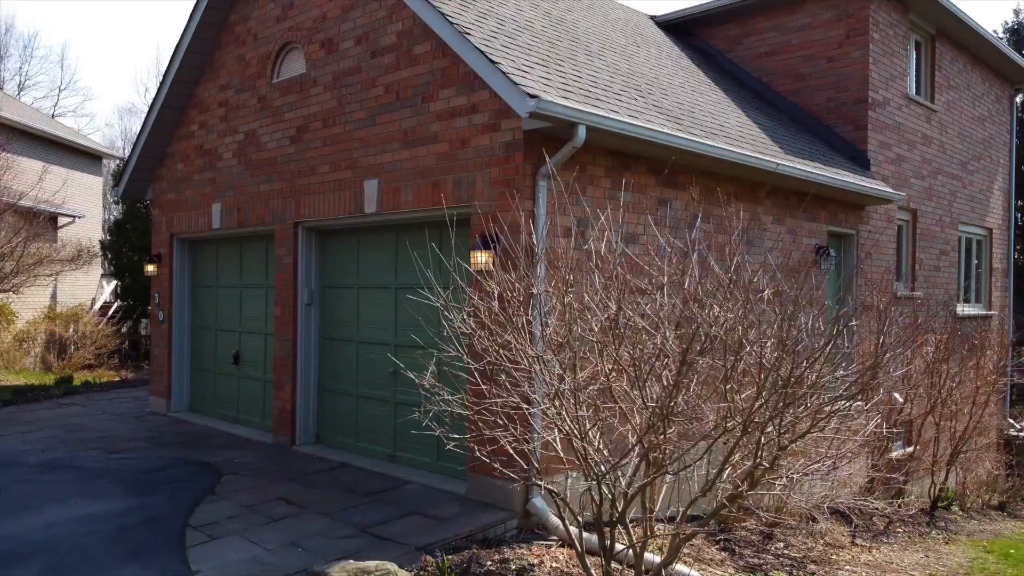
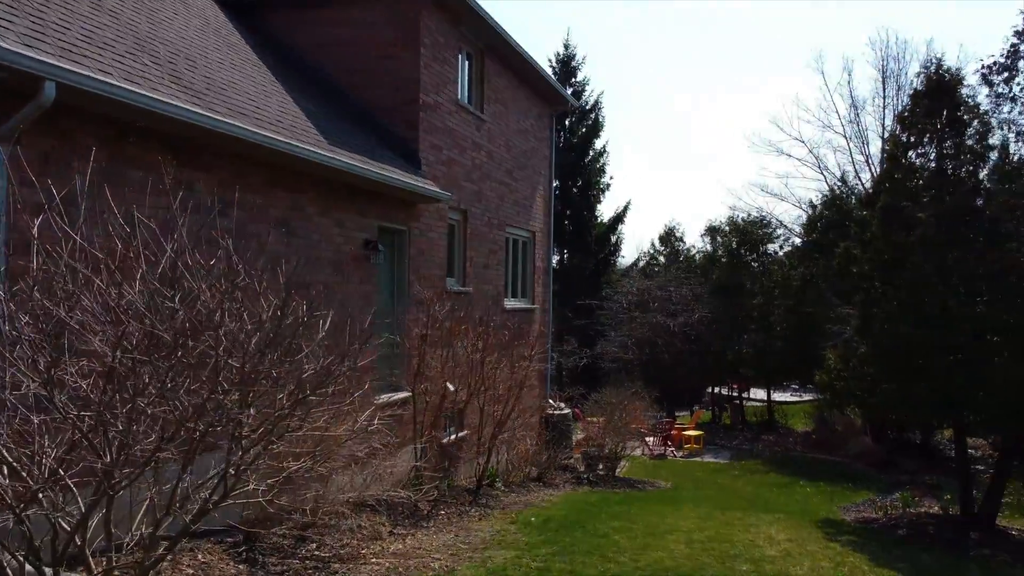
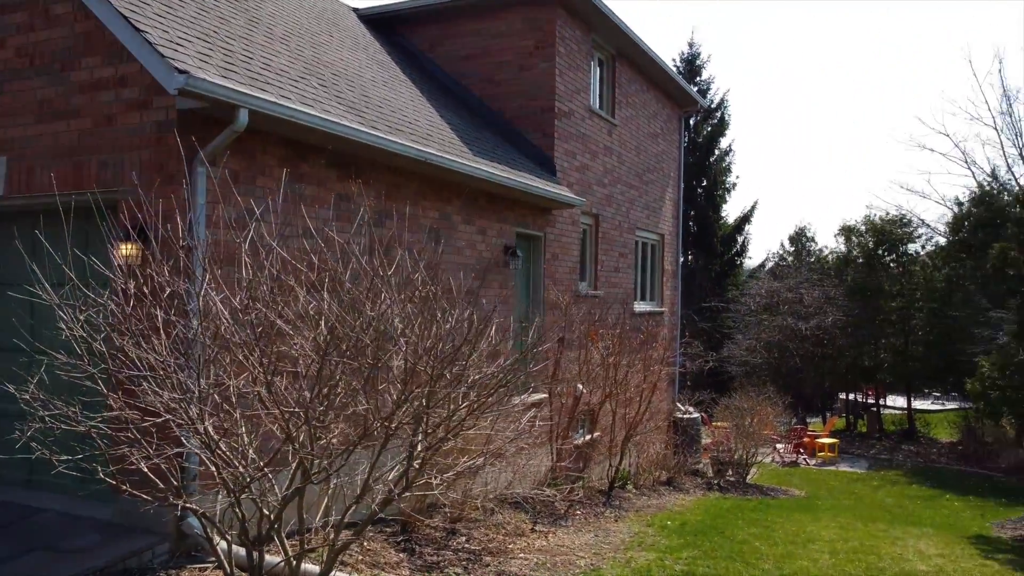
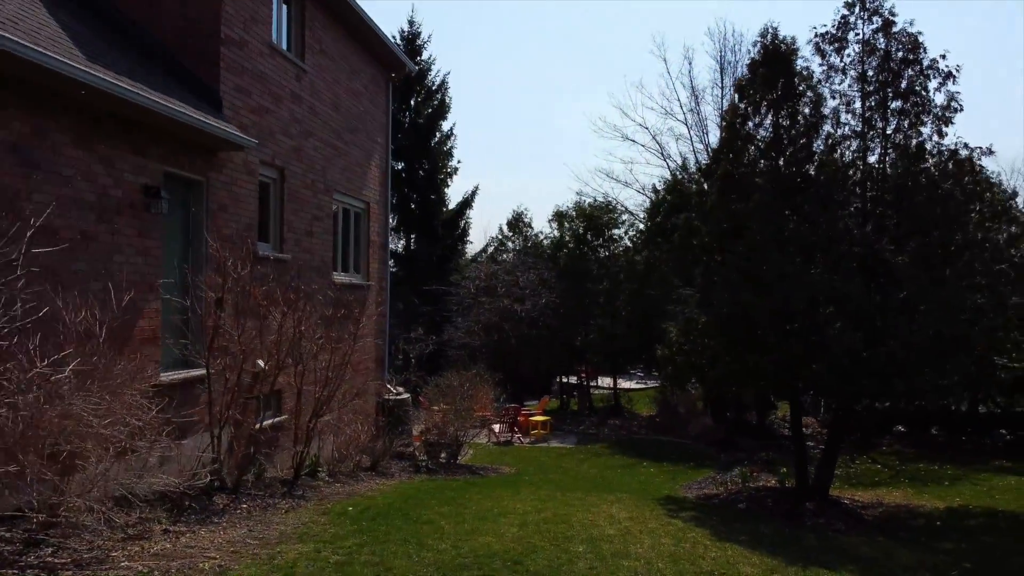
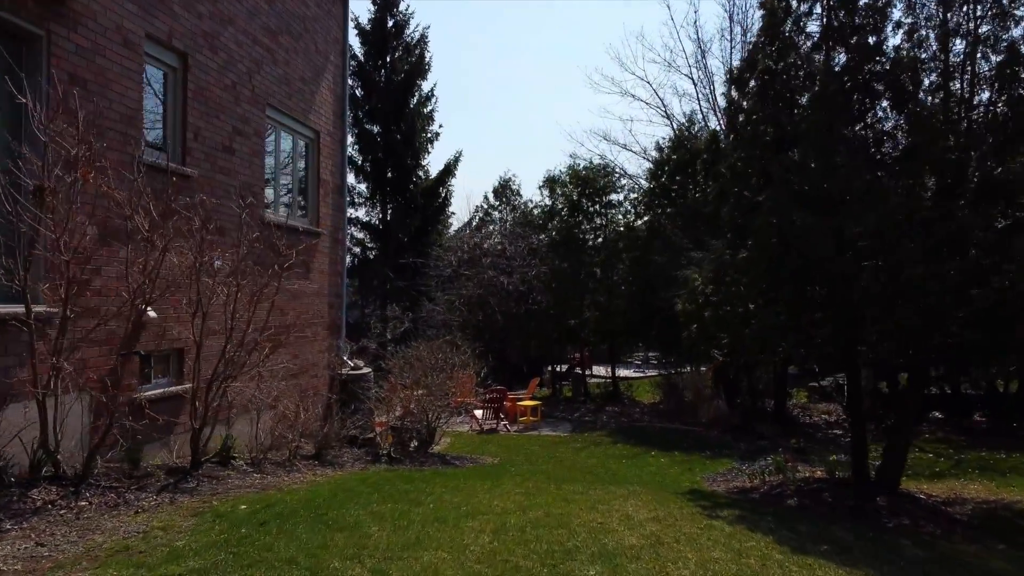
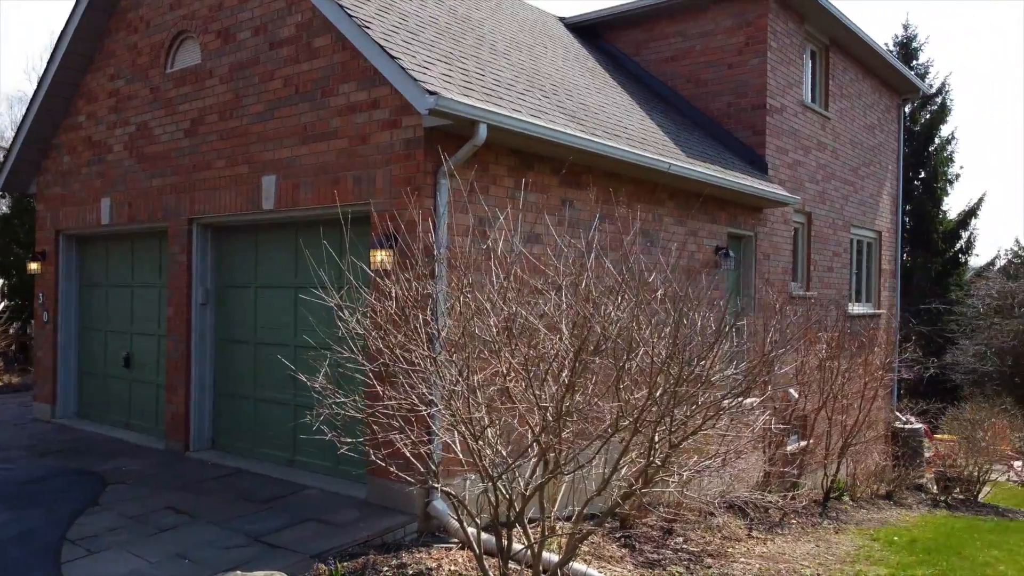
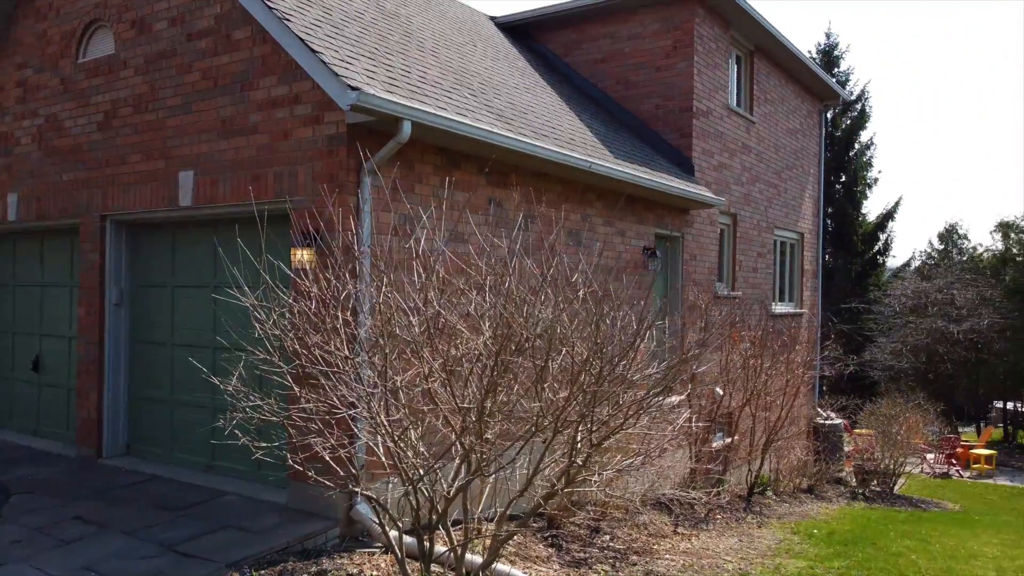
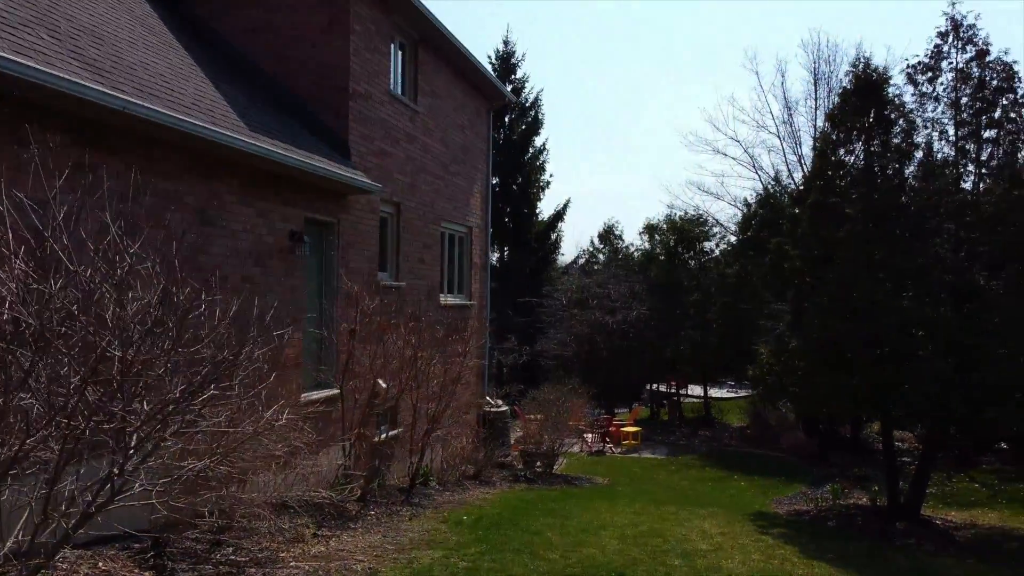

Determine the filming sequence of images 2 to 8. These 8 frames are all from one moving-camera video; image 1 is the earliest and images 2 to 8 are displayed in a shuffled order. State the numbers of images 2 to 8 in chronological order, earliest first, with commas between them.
6, 7, 3, 2, 8, 4, 5
